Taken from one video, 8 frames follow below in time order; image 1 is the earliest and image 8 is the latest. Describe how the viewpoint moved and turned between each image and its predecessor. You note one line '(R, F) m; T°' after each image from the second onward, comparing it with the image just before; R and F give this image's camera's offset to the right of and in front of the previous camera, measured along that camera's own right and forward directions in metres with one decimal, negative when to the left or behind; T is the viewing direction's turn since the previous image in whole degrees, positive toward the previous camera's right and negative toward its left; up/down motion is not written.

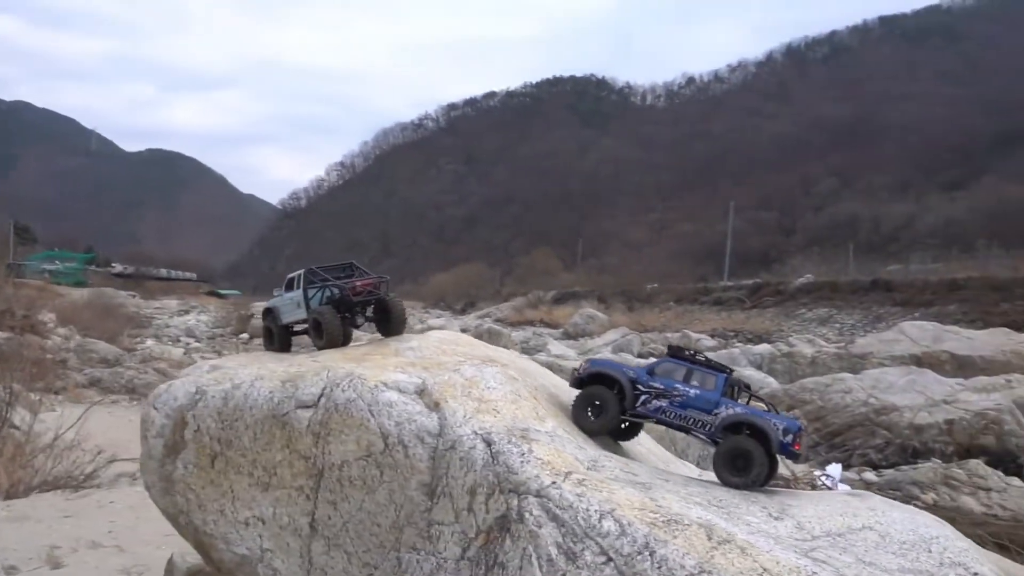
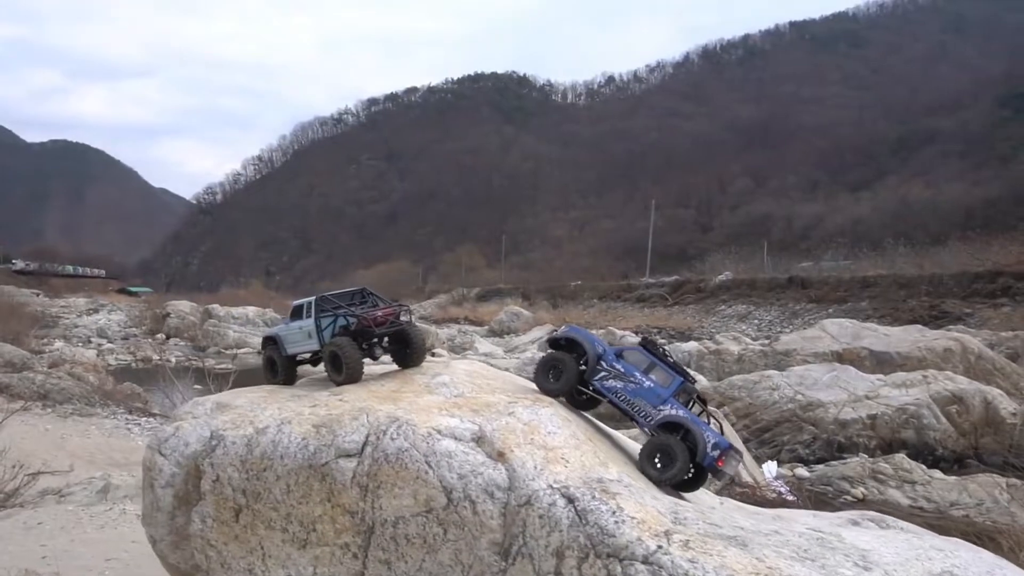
(-0.3, +0.1) m; +5°
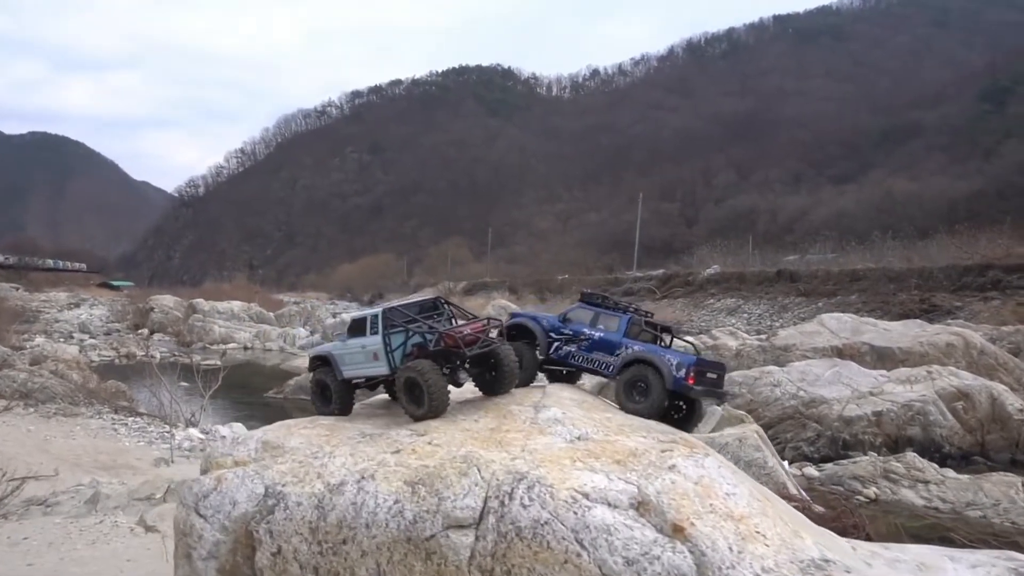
(-0.3, +0.4) m; +1°
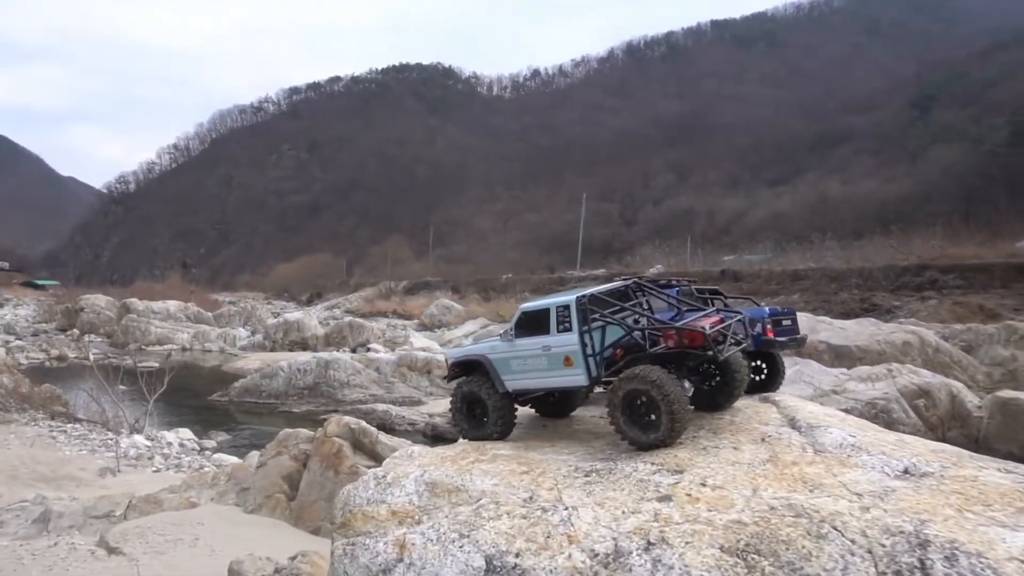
(-0.4, +0.4) m; +4°
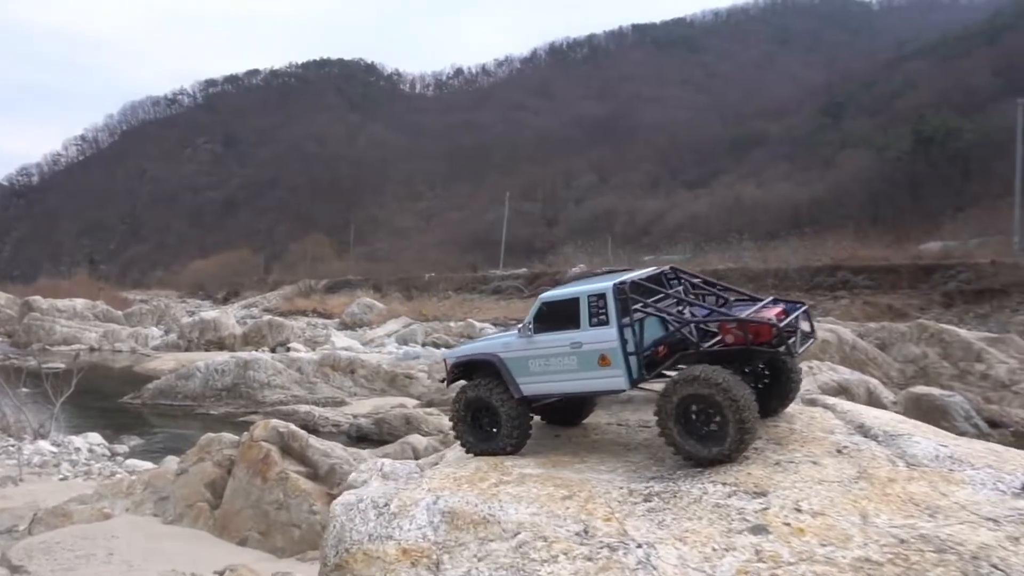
(-0.1, +0.2) m; +5°
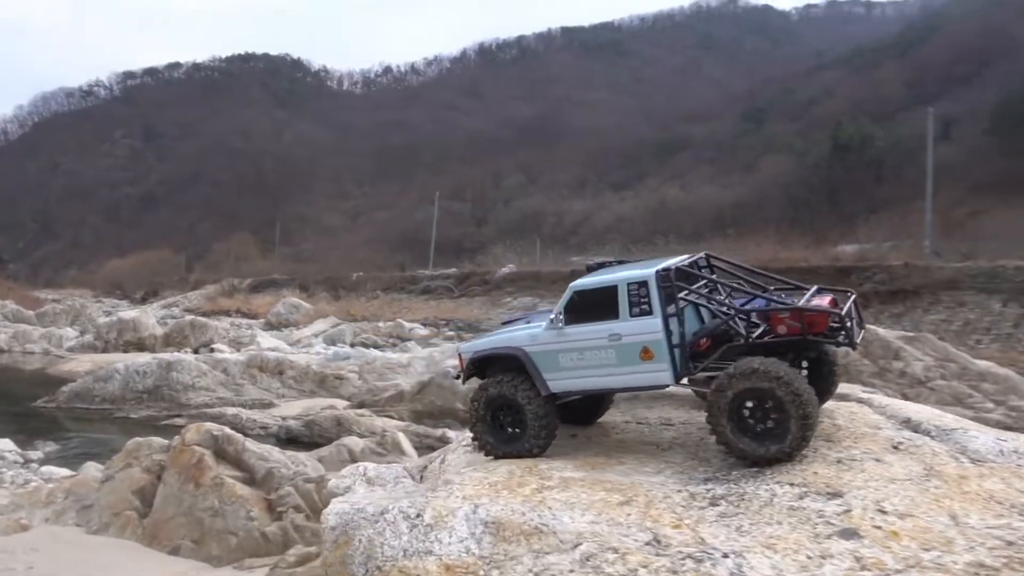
(-0.1, +0.1) m; +5°
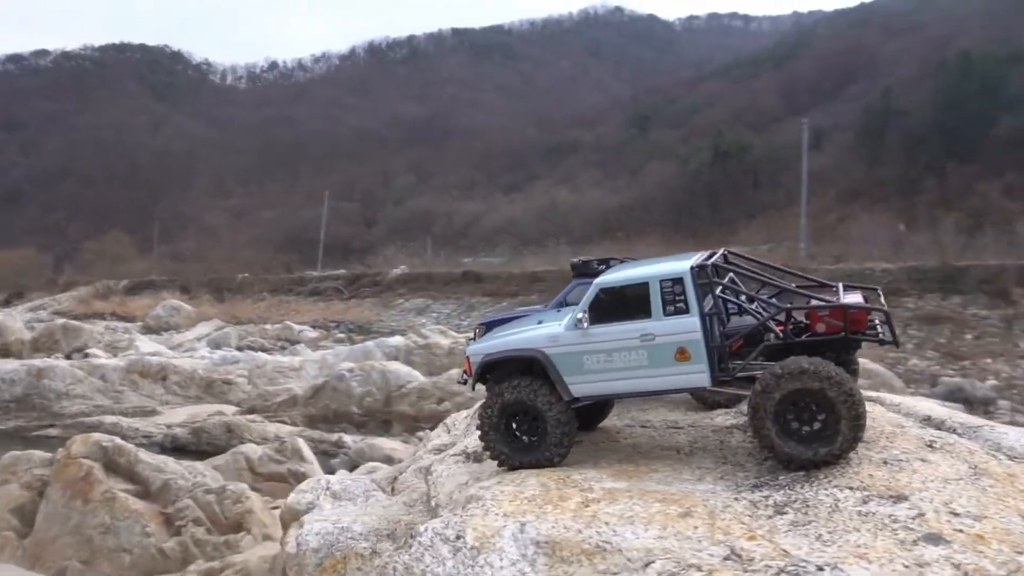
(-0.1, +0.1) m; +7°
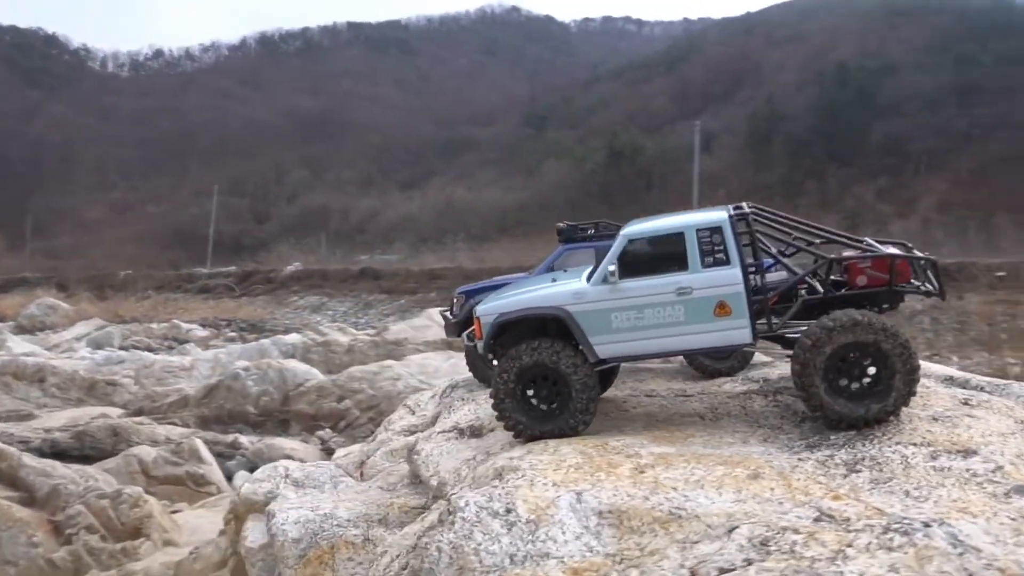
(-0.1, +0.1) m; +7°
